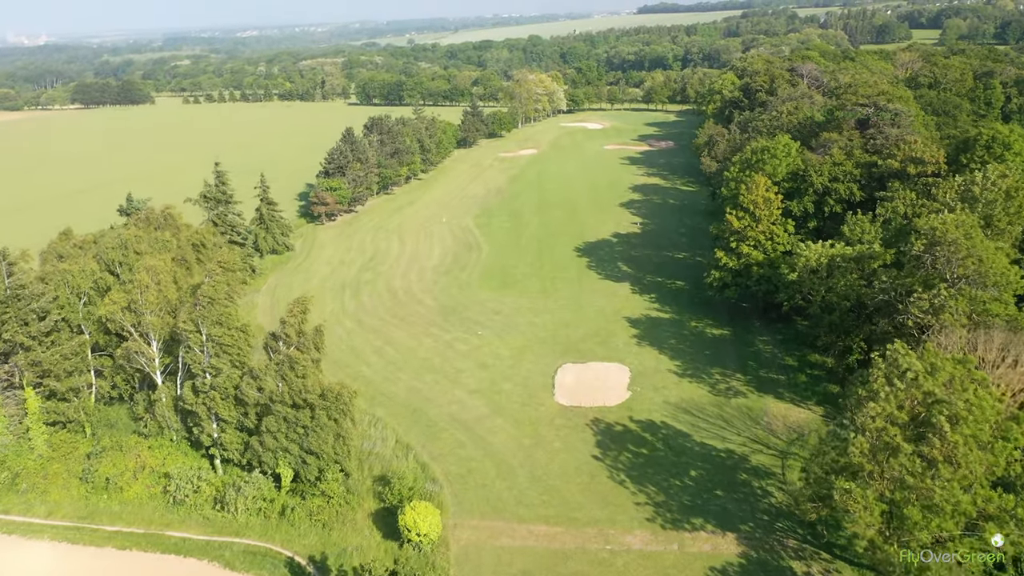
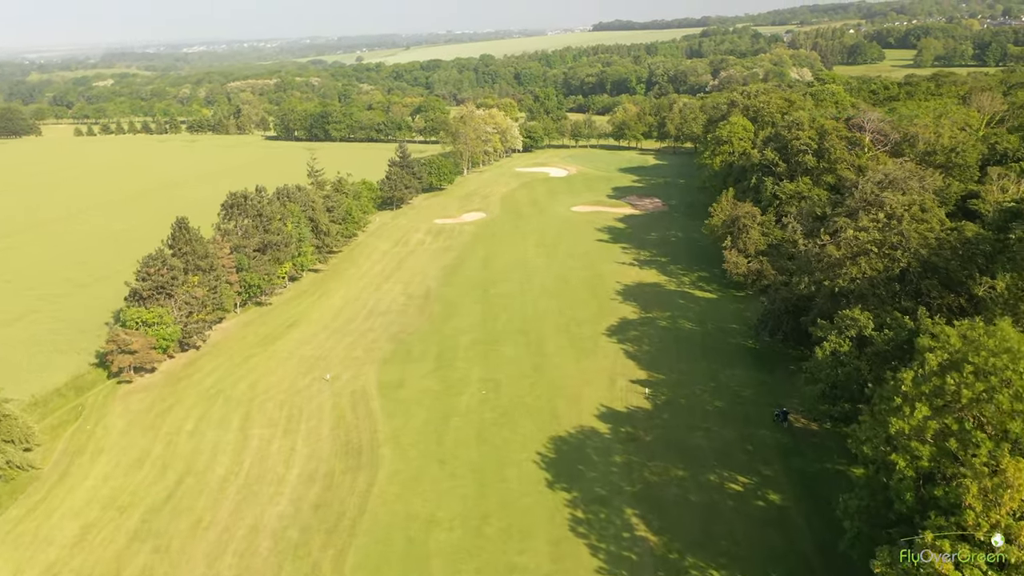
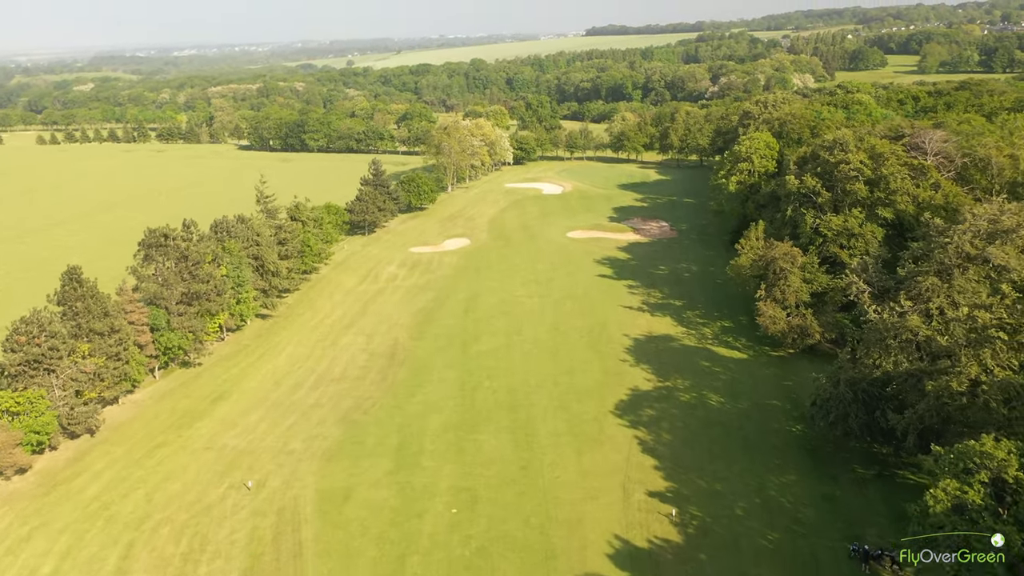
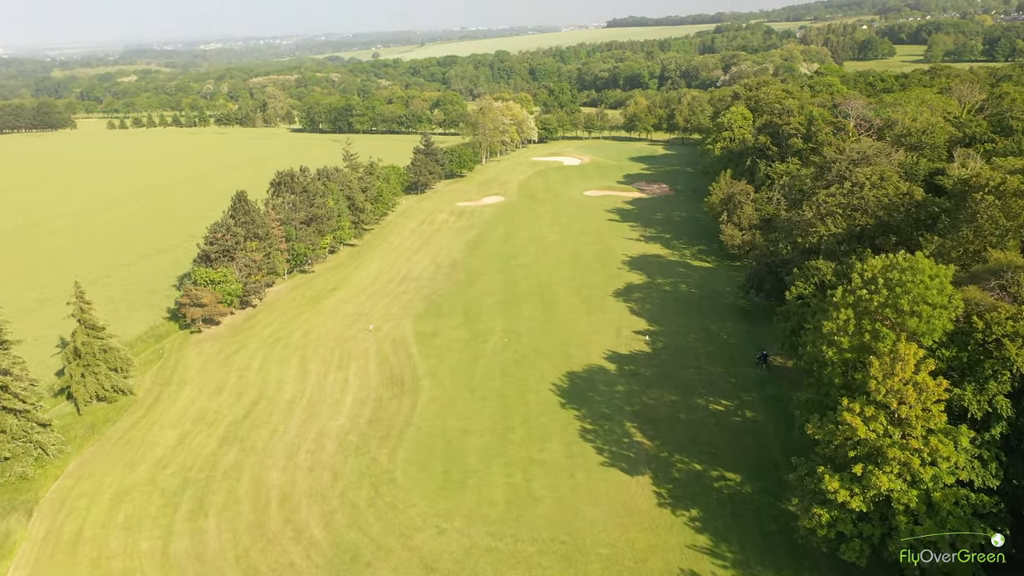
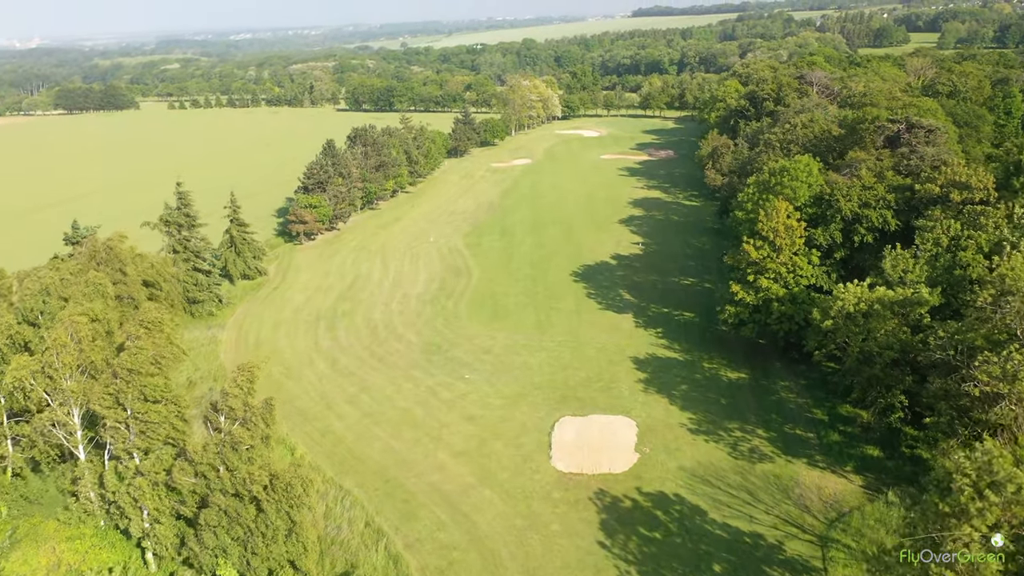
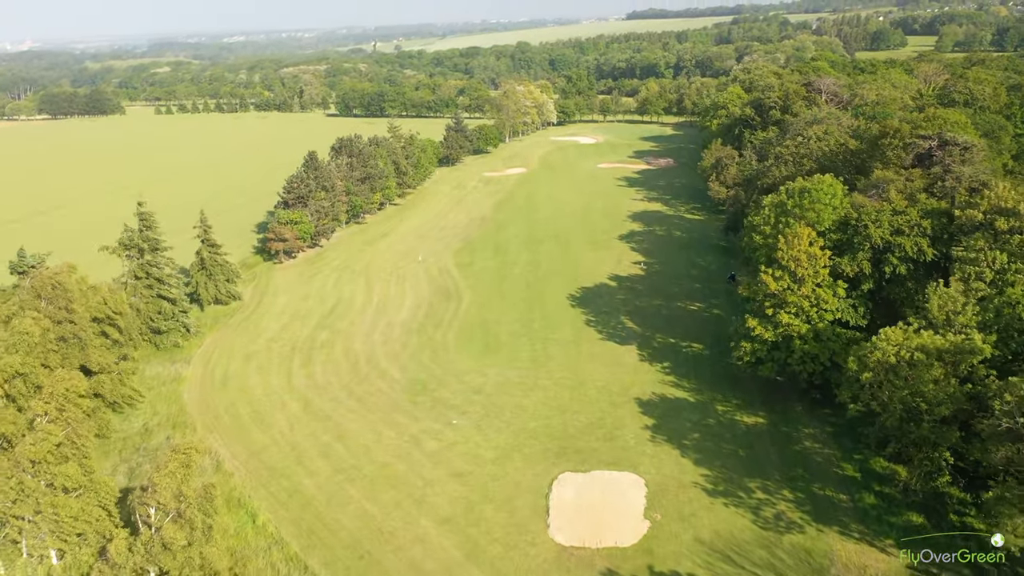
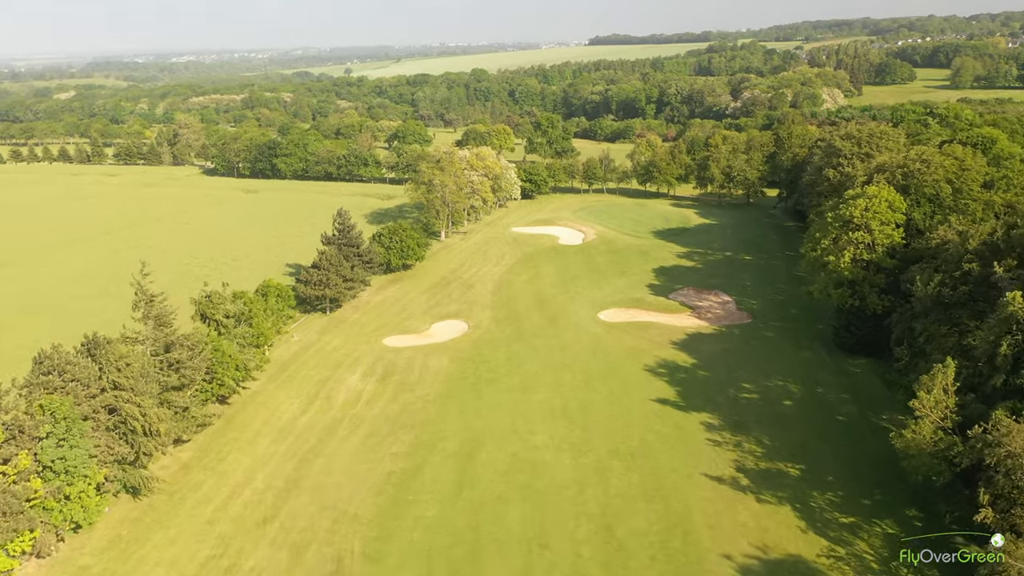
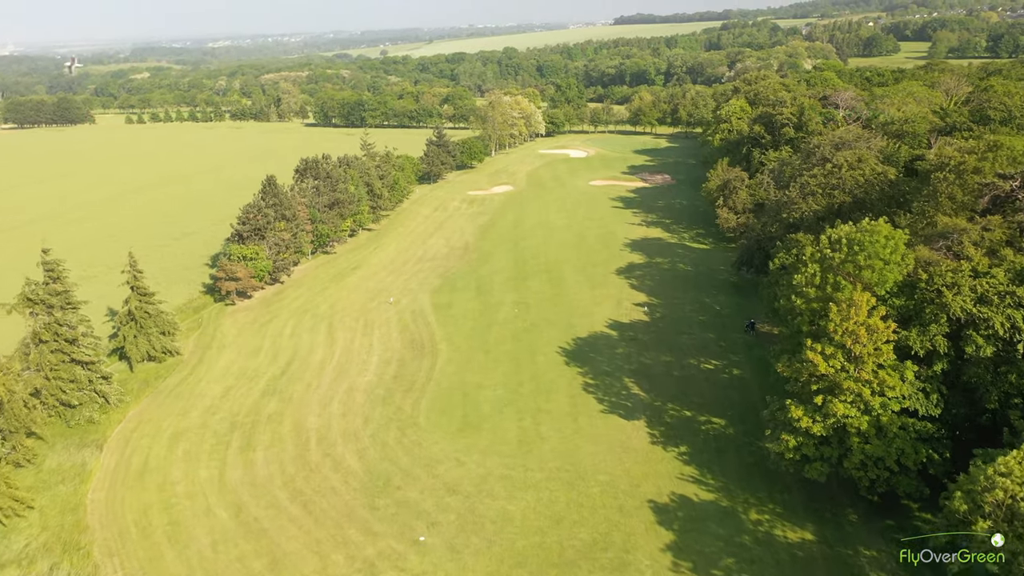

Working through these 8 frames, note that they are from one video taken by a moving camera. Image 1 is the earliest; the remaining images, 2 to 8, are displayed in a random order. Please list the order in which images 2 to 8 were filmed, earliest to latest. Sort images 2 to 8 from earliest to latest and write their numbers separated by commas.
5, 6, 8, 4, 2, 3, 7
